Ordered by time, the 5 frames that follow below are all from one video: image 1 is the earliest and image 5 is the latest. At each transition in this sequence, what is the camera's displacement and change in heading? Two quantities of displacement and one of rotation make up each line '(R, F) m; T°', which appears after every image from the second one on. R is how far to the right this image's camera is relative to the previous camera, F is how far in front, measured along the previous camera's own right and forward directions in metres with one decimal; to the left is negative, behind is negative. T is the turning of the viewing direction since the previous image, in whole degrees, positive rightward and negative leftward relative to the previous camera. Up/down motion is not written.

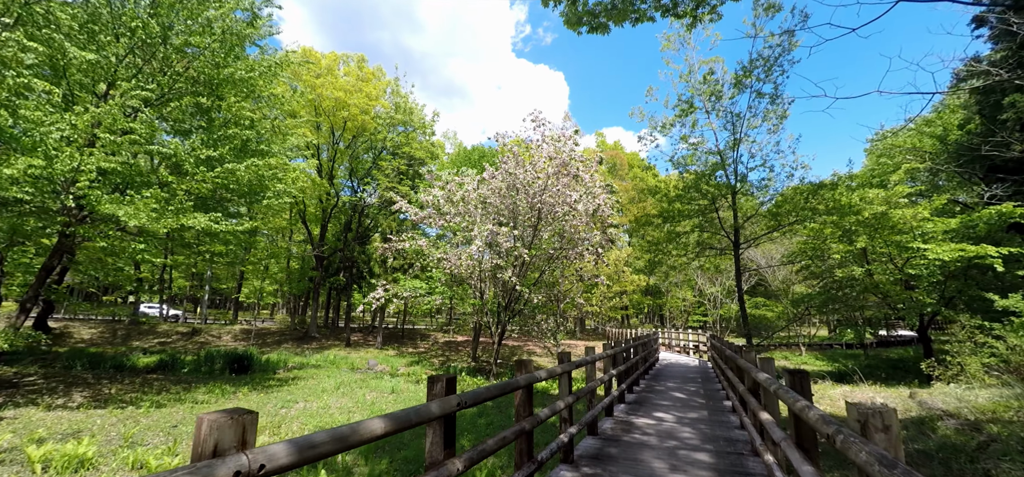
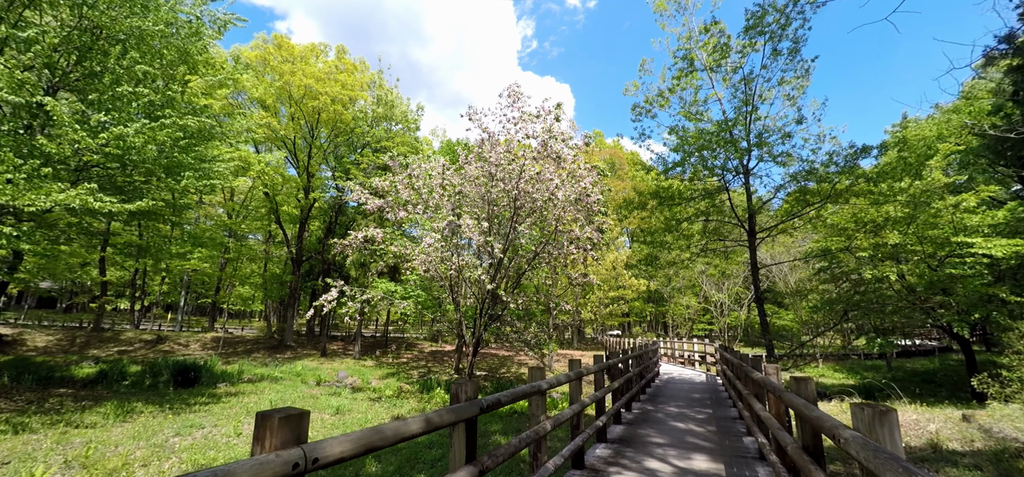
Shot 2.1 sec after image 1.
(+0.7, +1.6) m; 0°
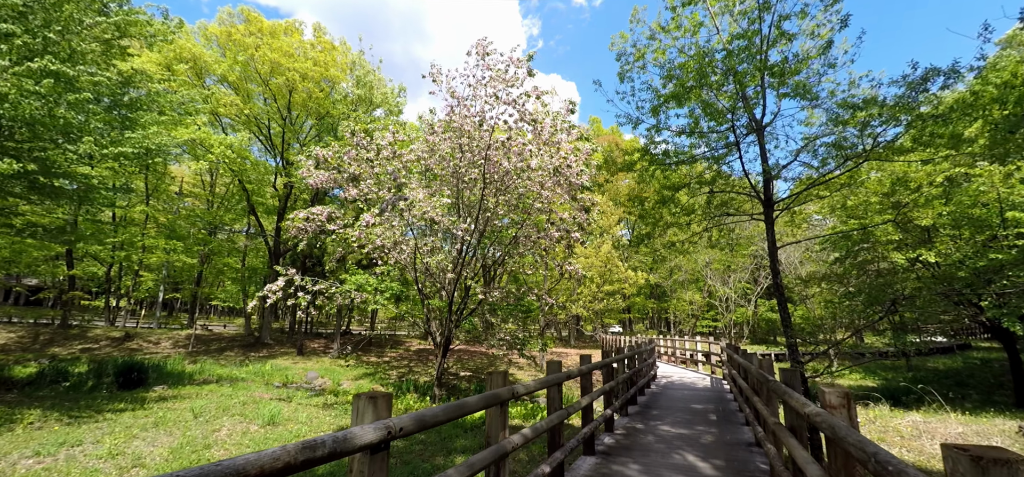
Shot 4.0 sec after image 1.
(+0.6, +1.4) m; 0°
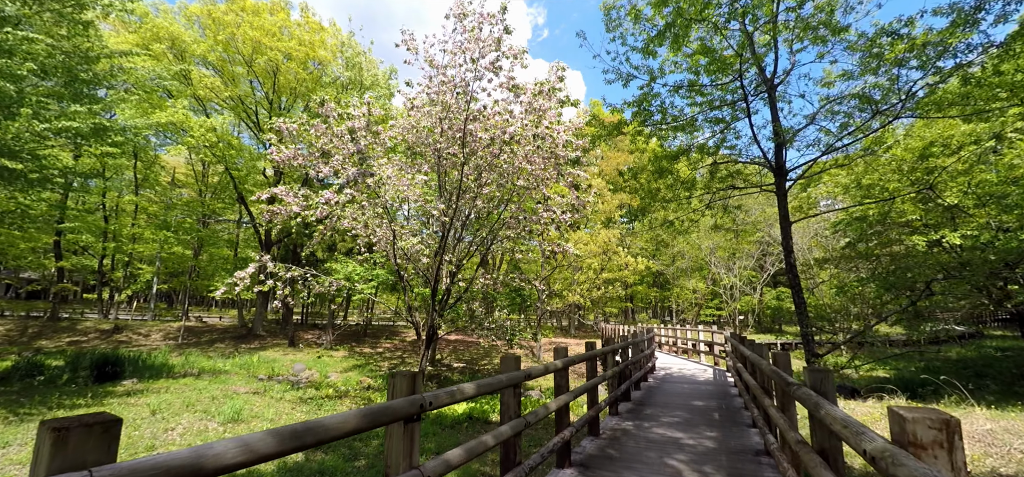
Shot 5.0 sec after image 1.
(+0.3, +0.7) m; -1°
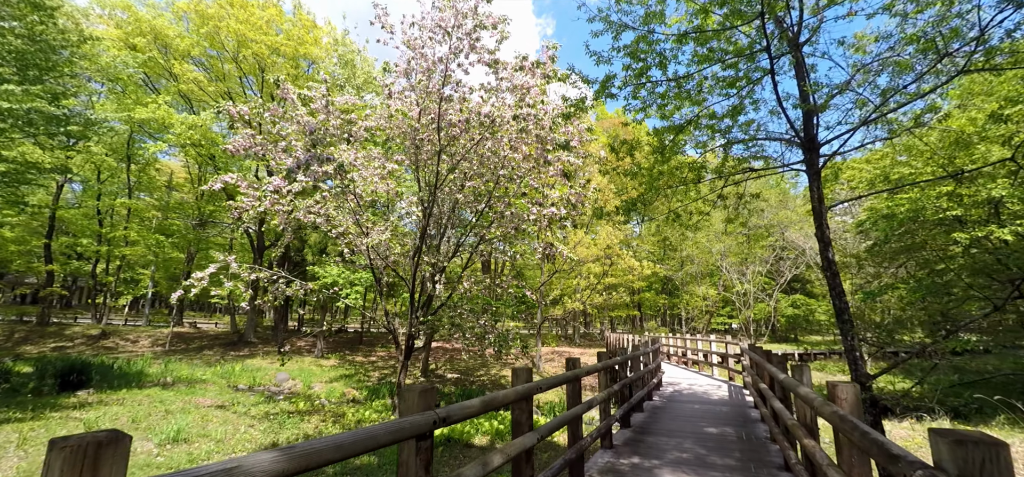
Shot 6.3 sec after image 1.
(+0.3, +0.9) m; -1°
